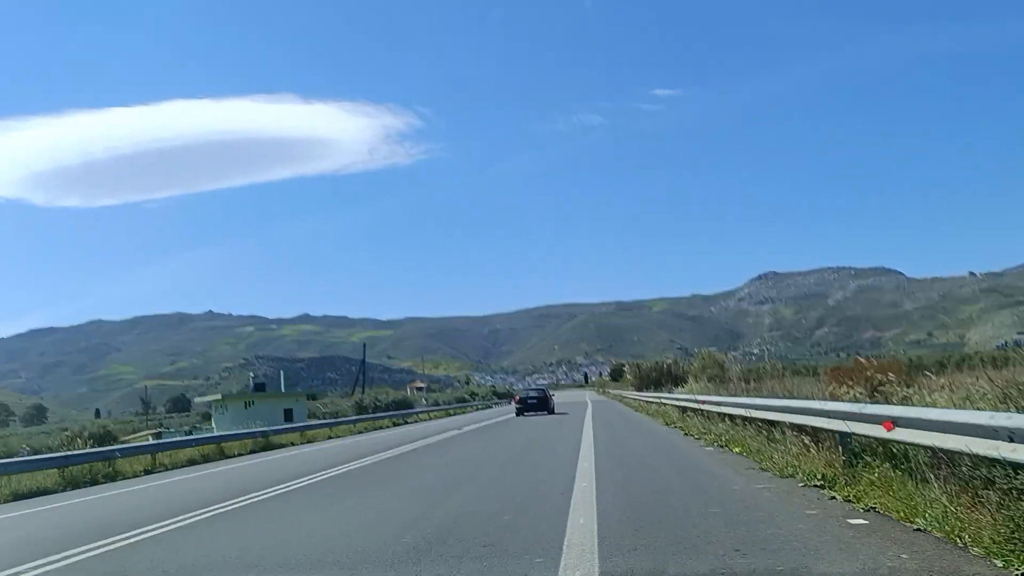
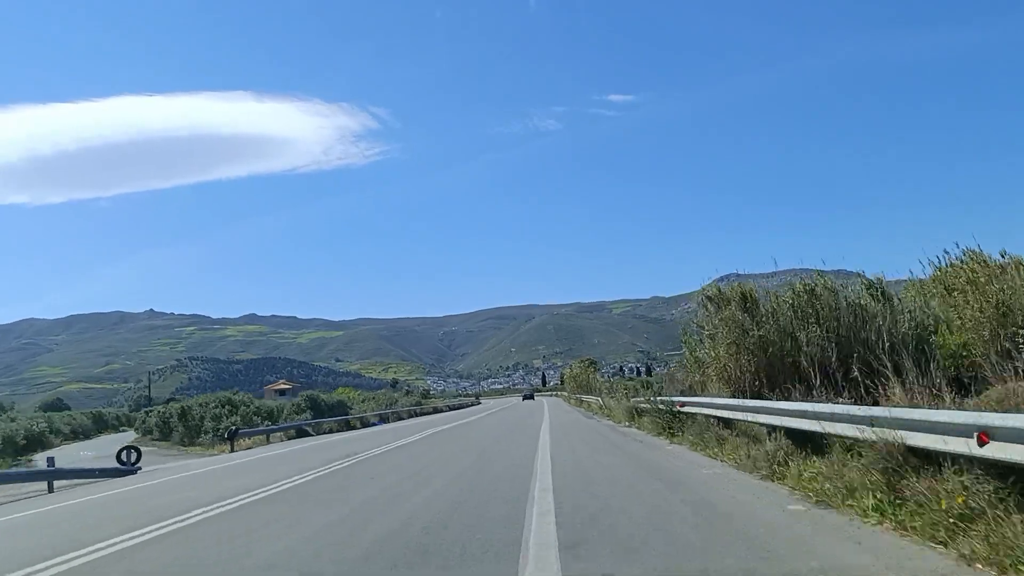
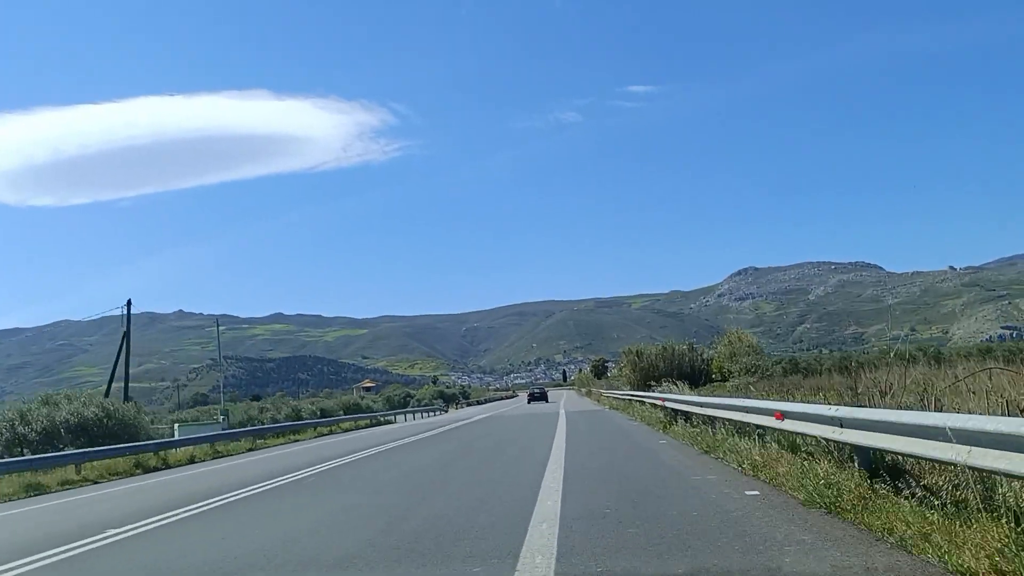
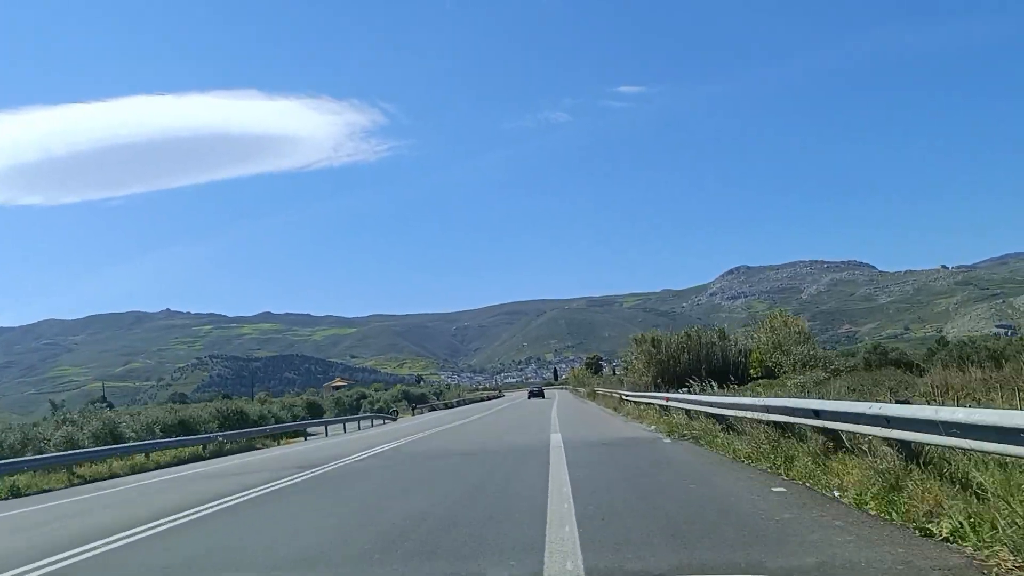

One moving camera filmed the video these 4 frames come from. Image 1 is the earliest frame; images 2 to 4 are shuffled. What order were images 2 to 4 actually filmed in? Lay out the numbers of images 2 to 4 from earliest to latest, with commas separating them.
3, 4, 2
